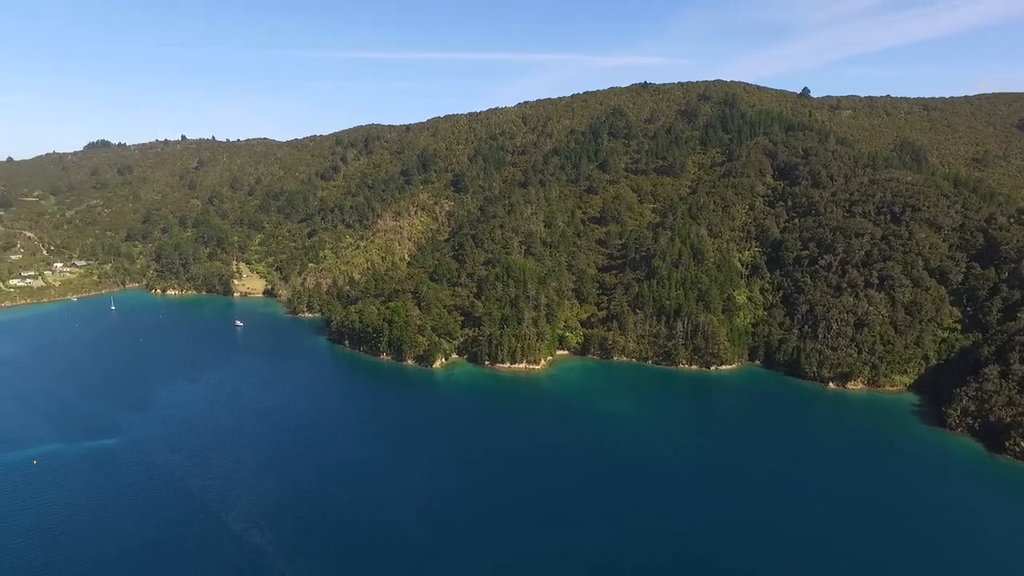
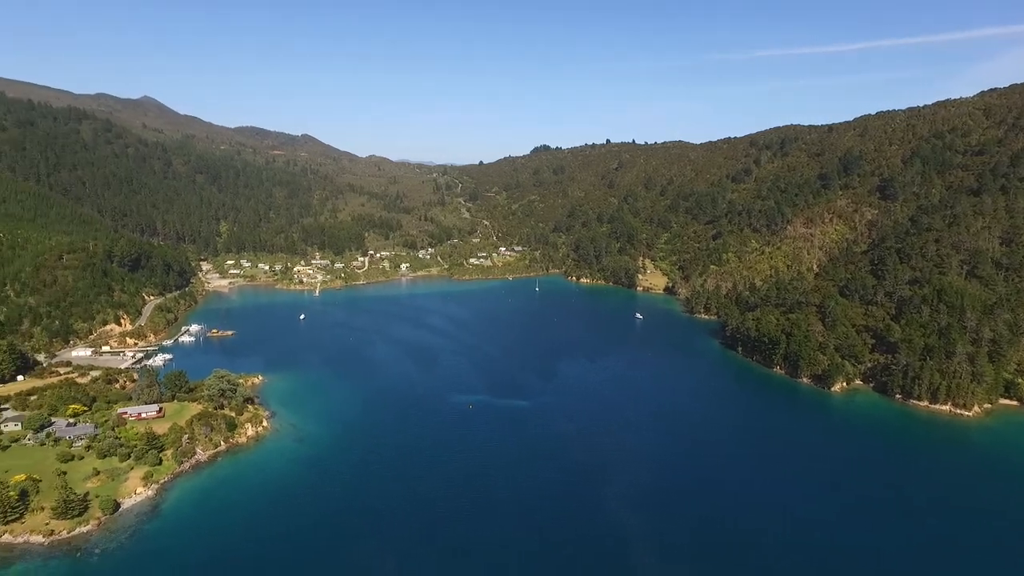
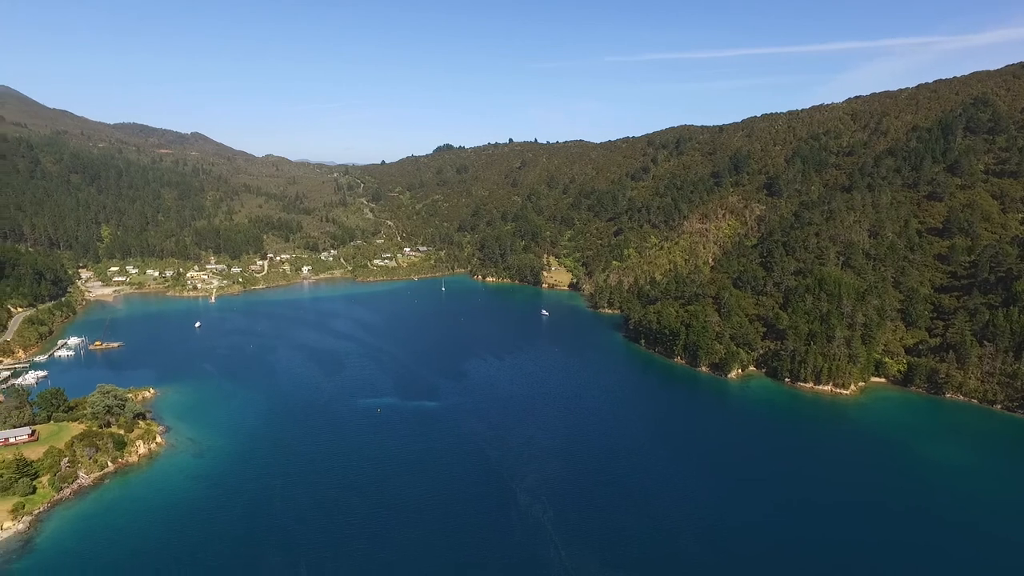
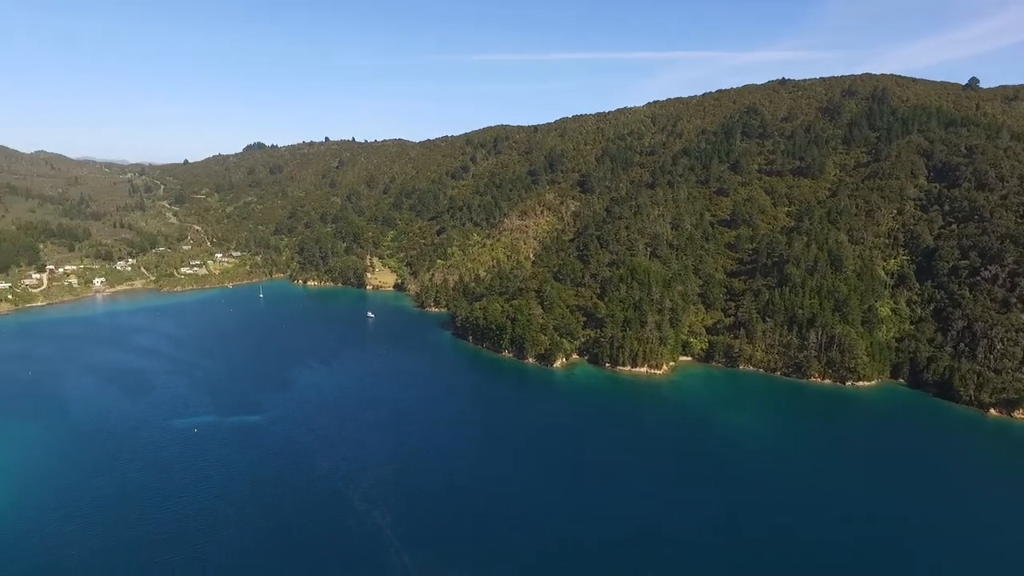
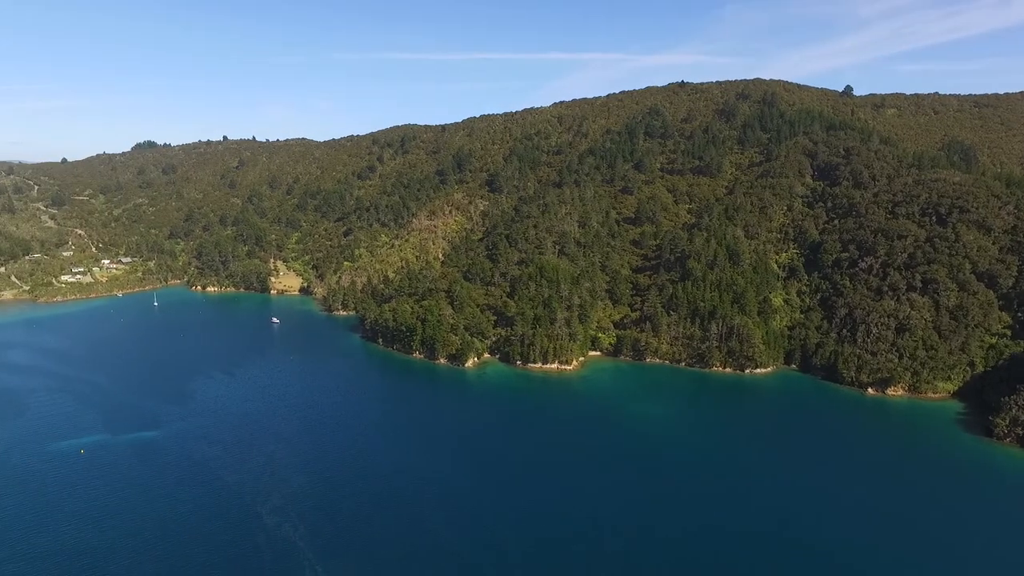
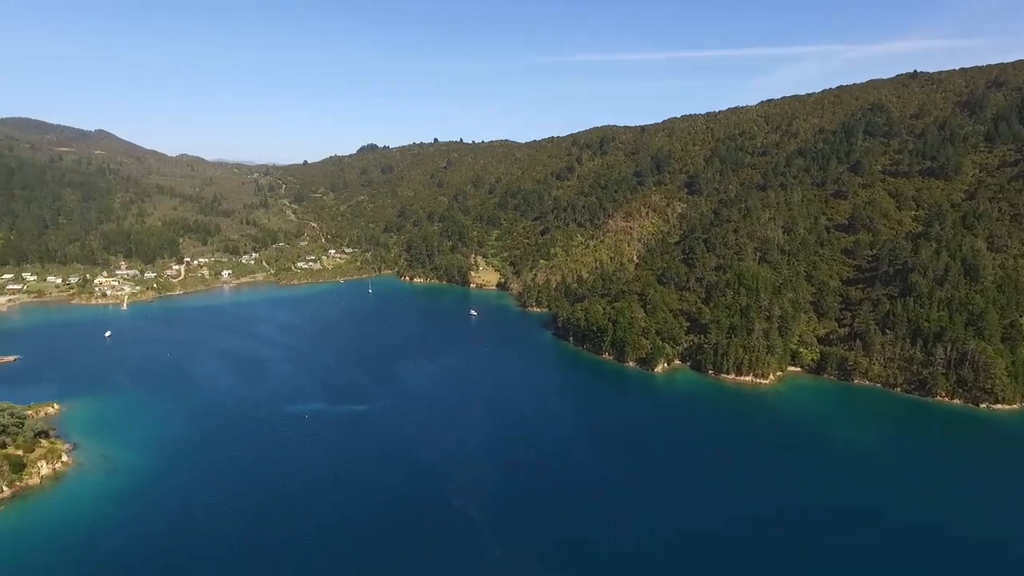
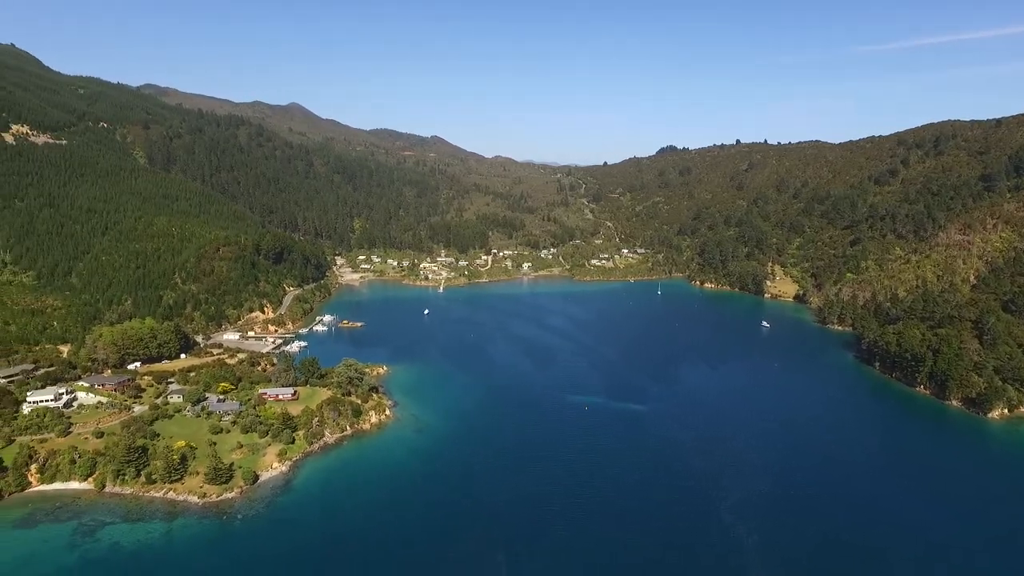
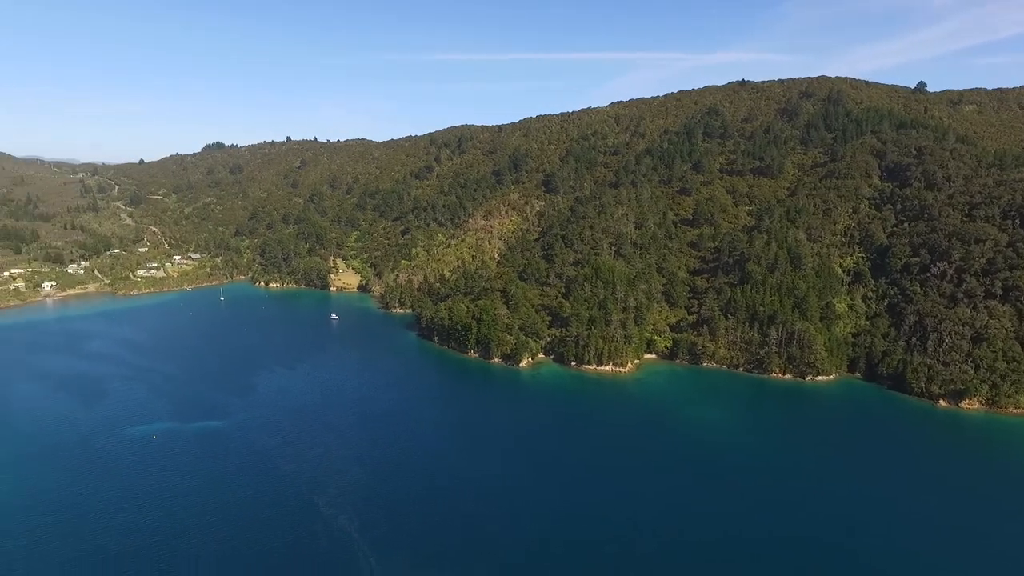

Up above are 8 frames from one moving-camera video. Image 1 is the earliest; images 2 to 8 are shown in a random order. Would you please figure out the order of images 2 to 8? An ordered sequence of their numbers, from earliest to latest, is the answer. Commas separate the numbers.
5, 8, 4, 6, 3, 2, 7
